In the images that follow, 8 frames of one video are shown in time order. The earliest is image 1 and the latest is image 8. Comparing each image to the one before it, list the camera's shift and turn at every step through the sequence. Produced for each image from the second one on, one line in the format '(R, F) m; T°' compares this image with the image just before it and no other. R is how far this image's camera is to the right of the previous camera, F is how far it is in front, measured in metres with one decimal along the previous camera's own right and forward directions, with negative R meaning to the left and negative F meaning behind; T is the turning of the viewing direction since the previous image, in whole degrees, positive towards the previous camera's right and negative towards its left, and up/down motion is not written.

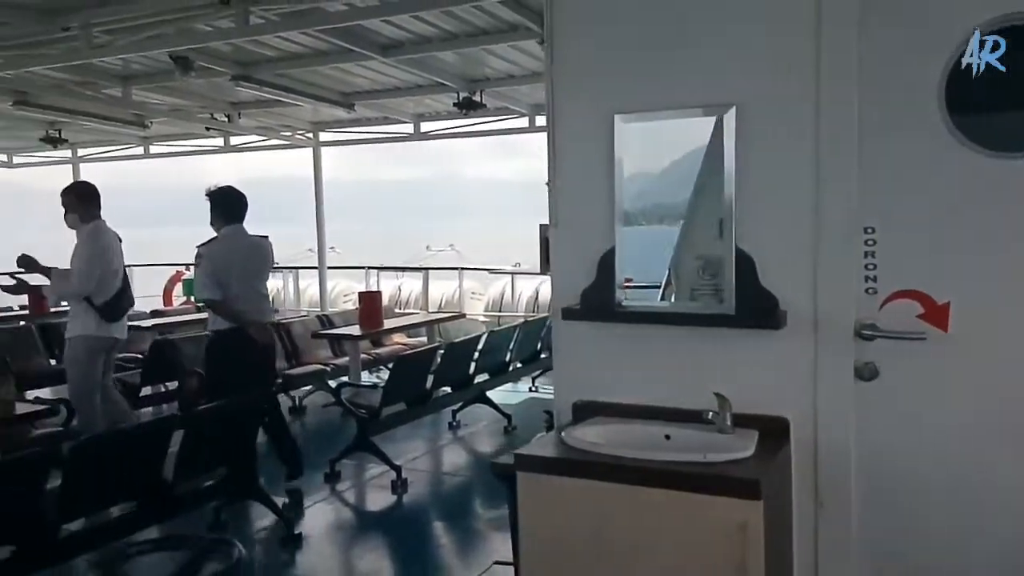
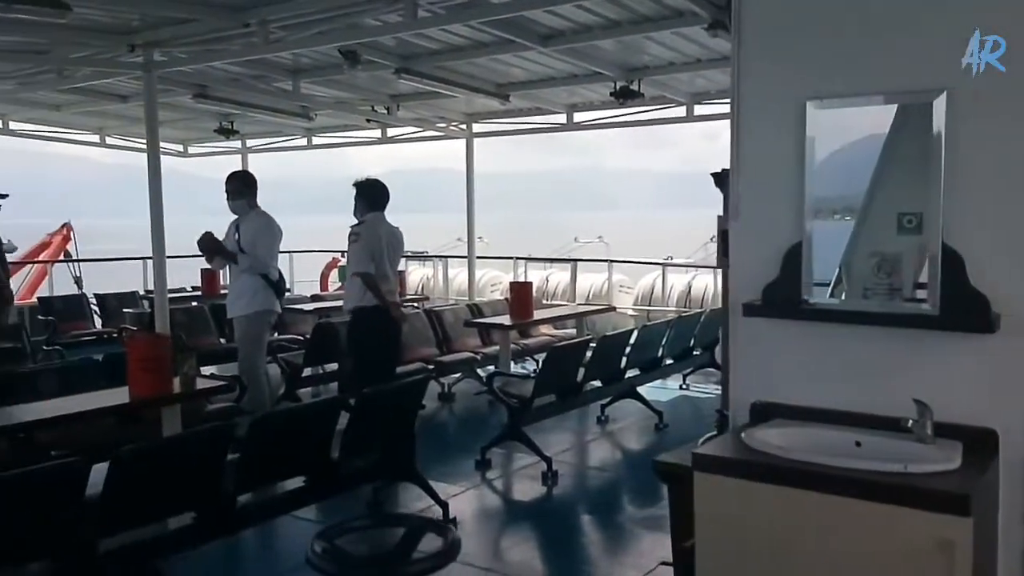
(-0.2, 0.0) m; -8°
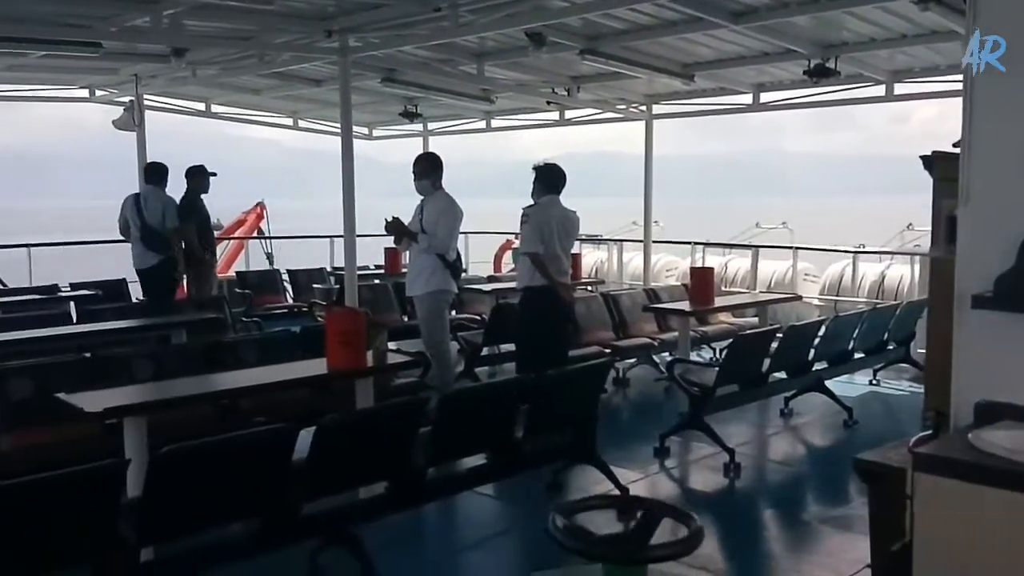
(-0.2, 0.0) m; -10°
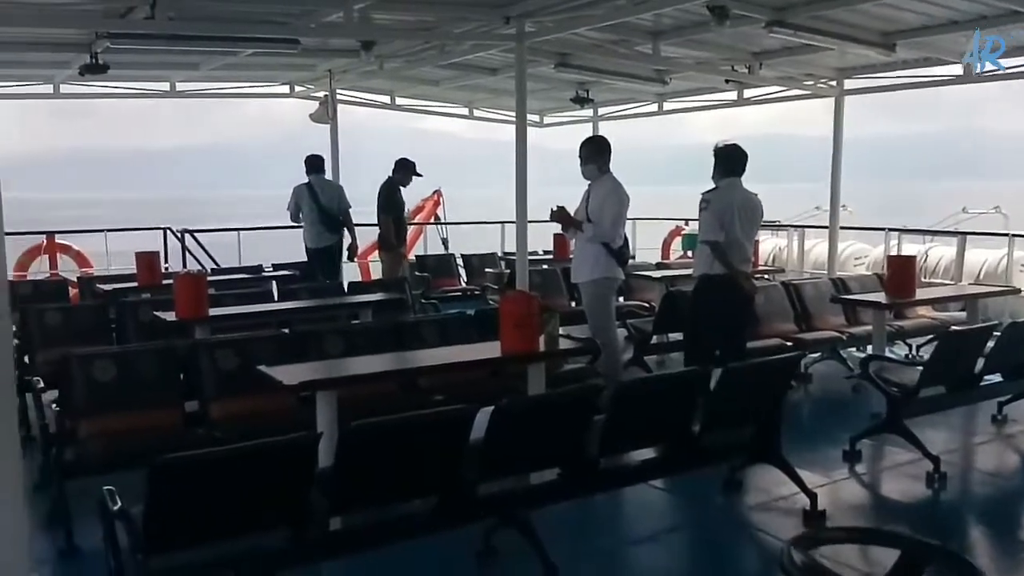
(-0.1, +0.1) m; -11°
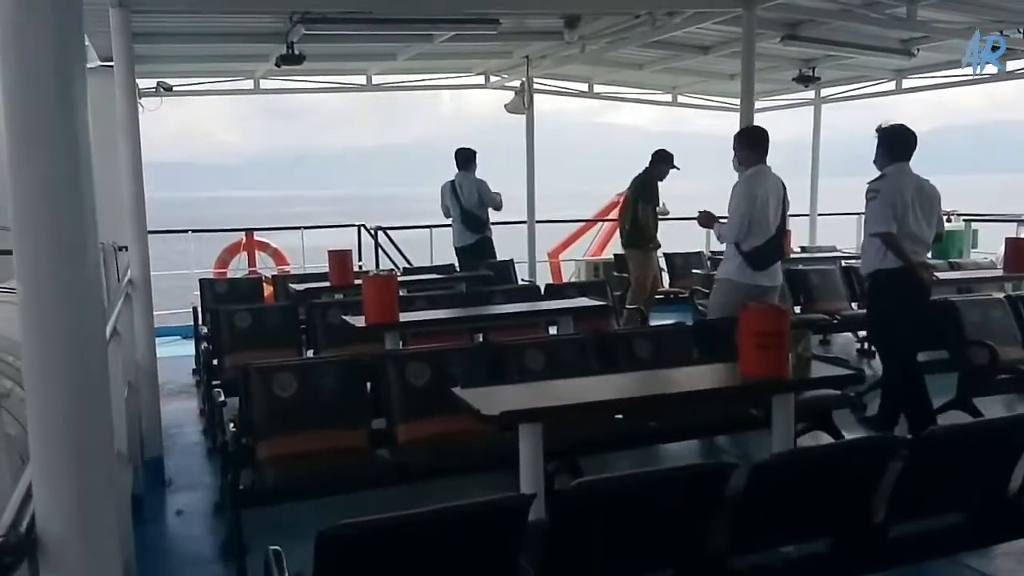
(-0.2, +0.6) m; -12°
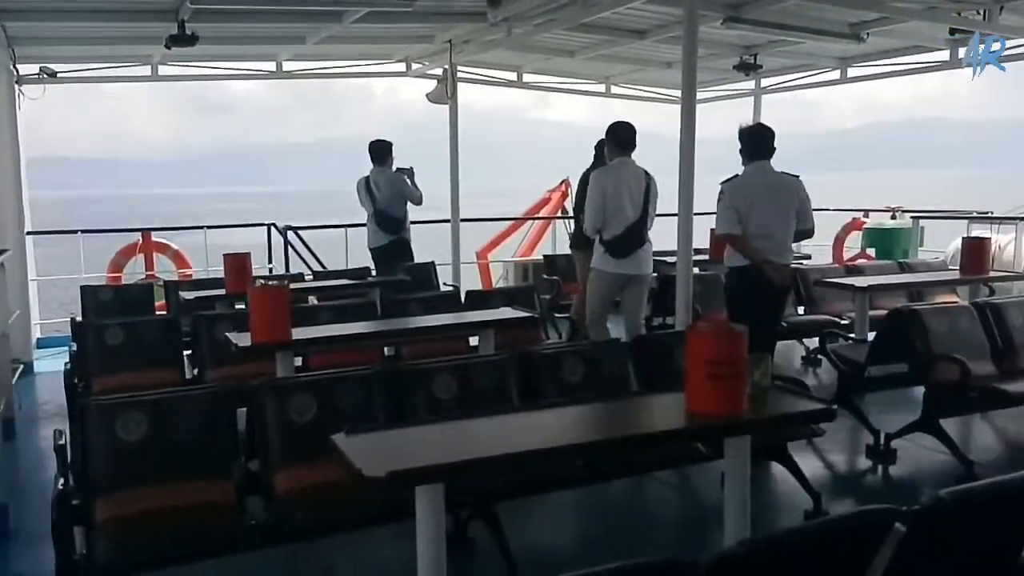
(+0.1, +0.5) m; +4°
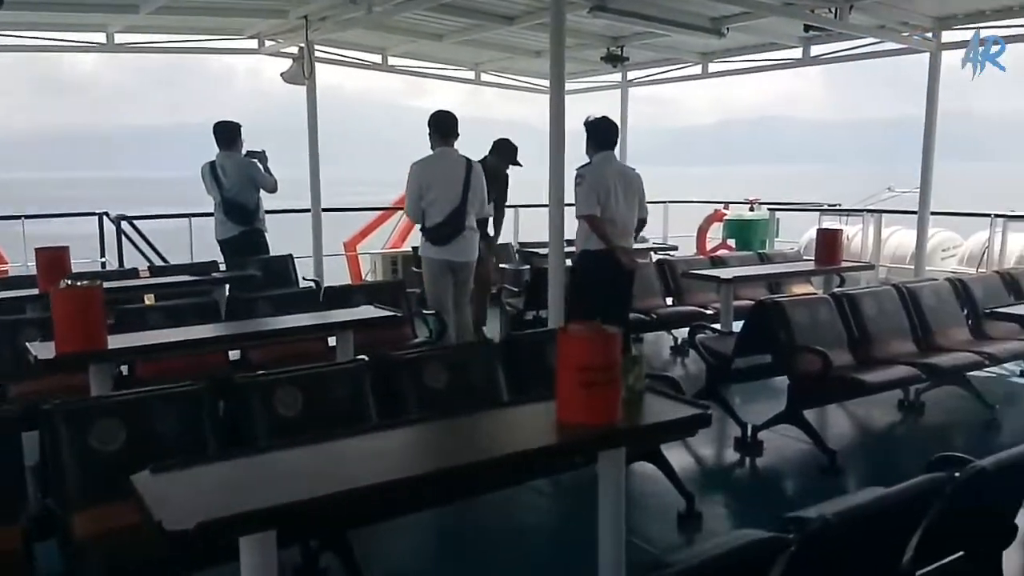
(0.0, +0.2) m; +8°
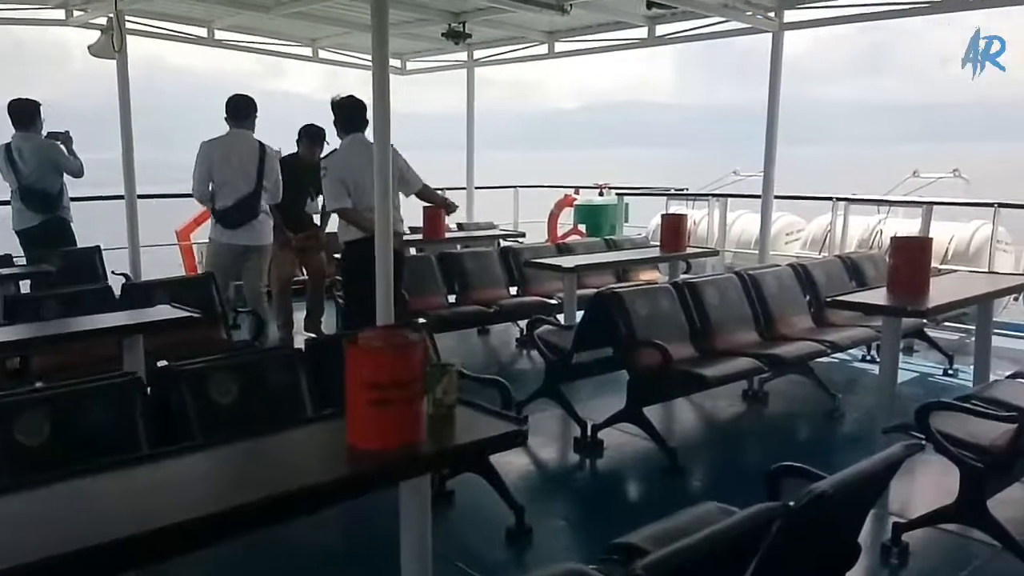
(+0.2, +0.4) m; +8°
